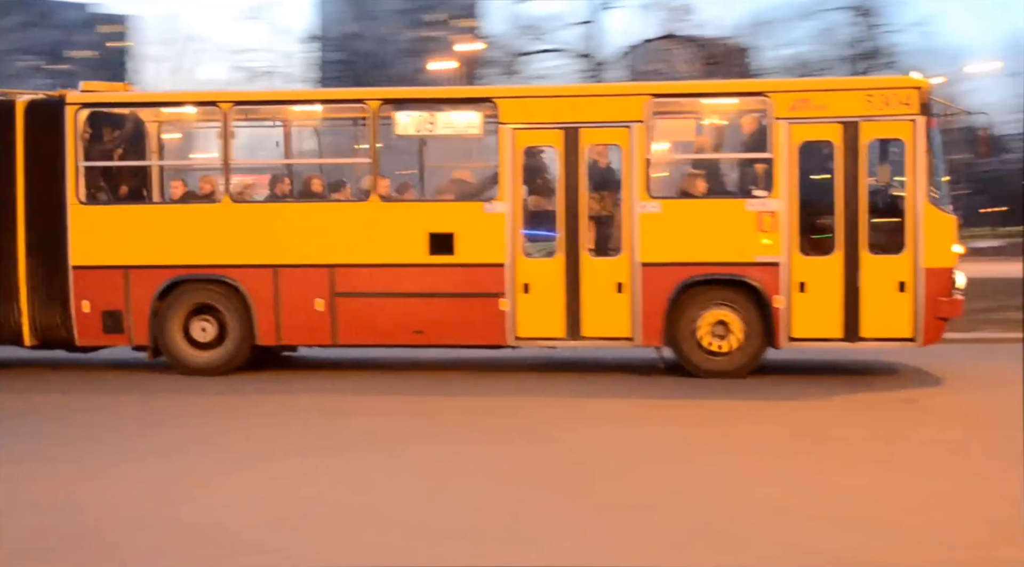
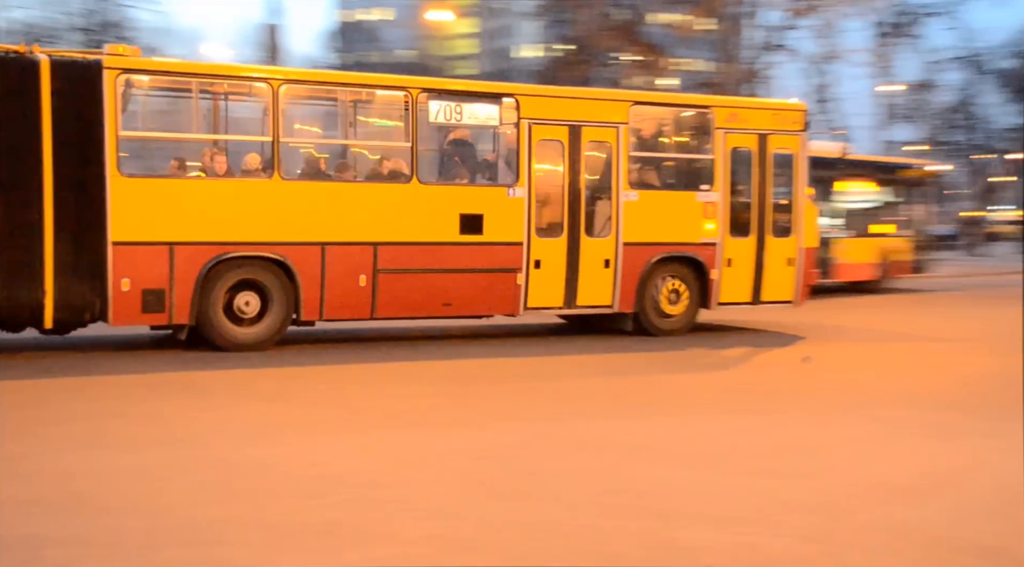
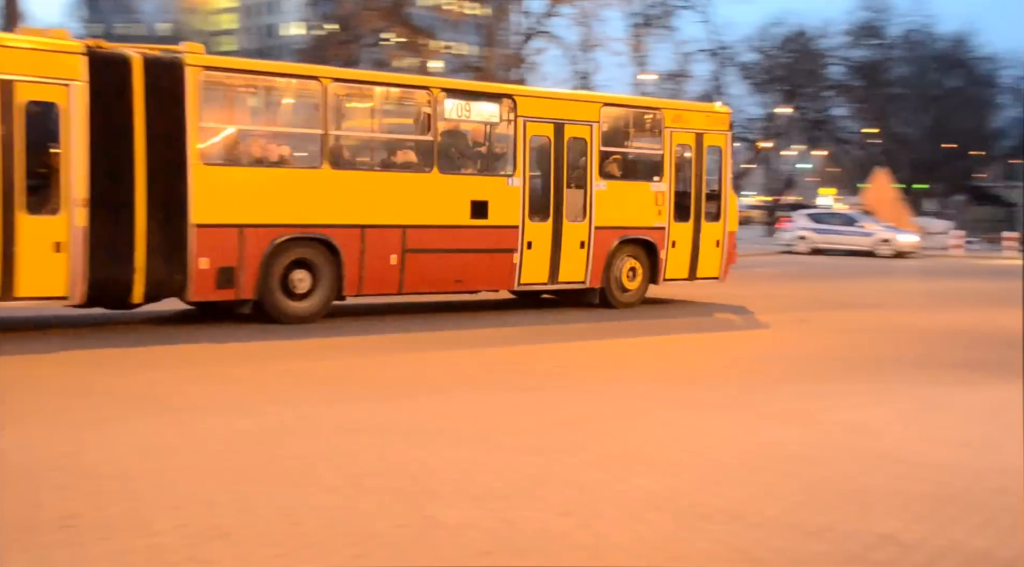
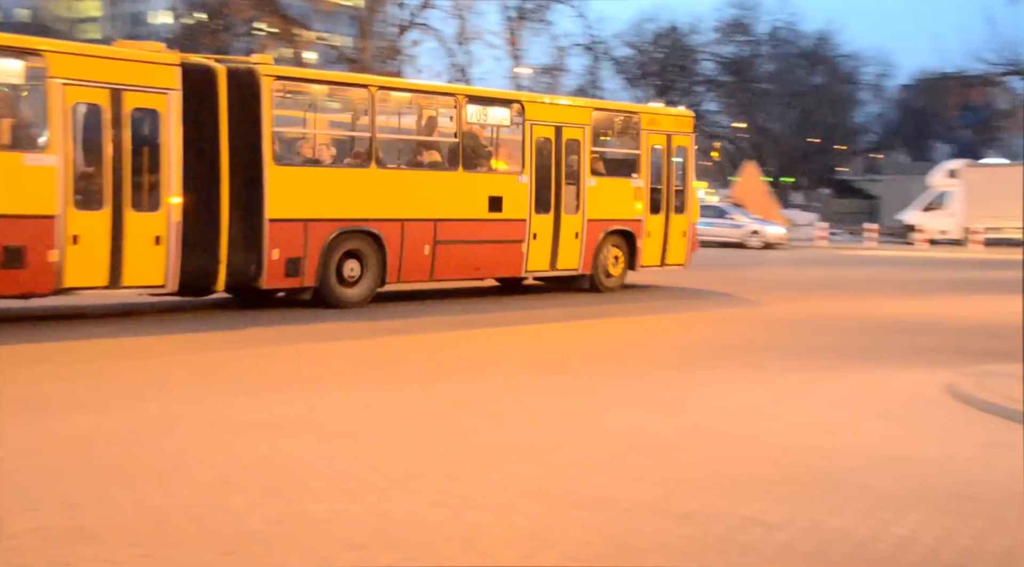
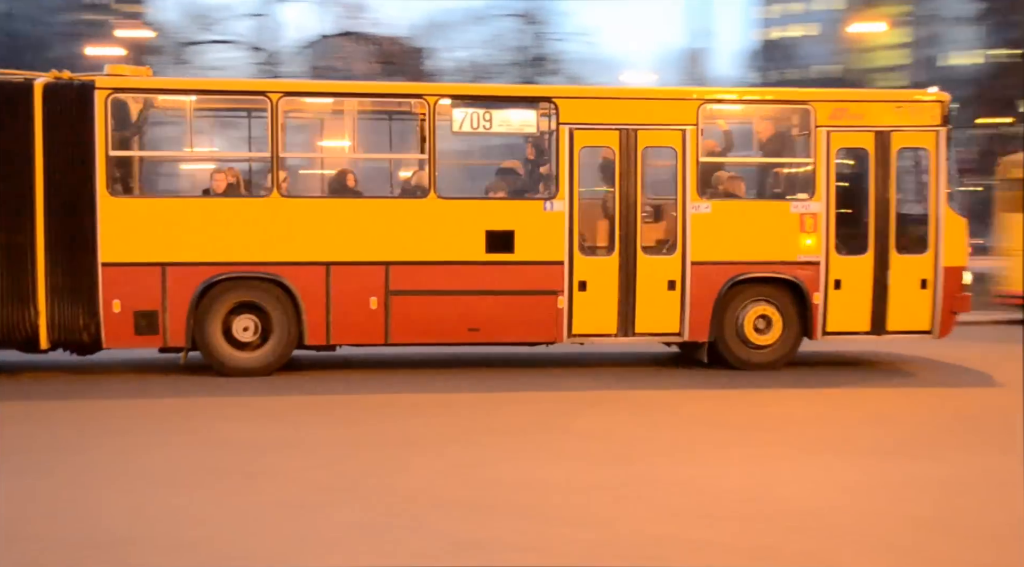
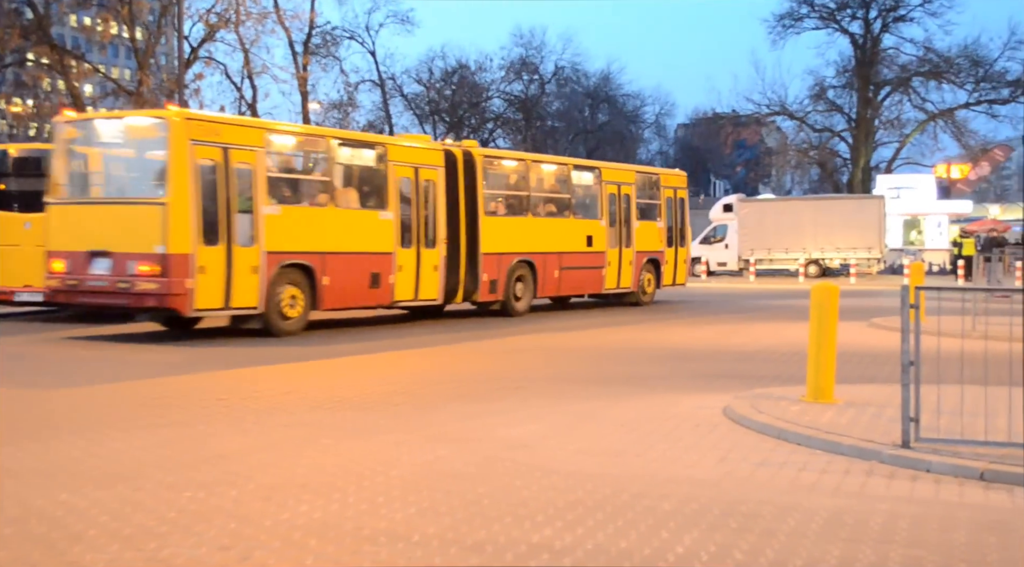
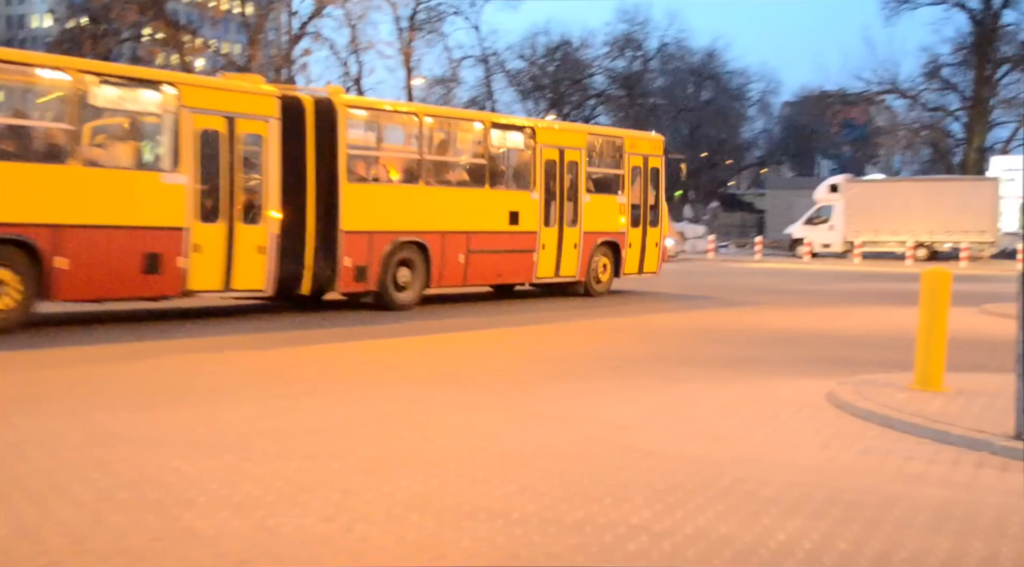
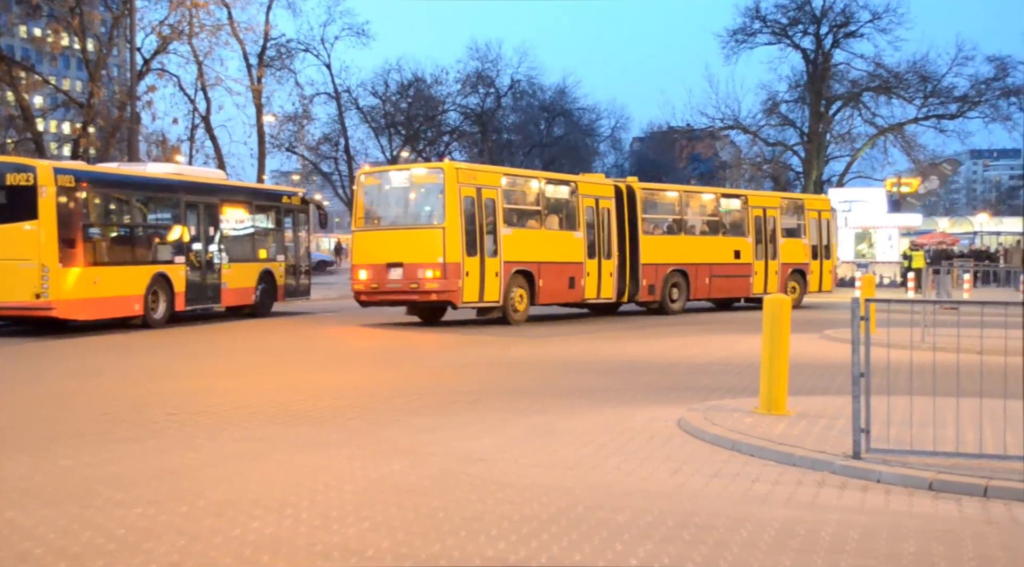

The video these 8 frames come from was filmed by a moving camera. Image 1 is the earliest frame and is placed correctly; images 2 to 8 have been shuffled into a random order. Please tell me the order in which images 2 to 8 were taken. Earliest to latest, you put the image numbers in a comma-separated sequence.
5, 2, 3, 4, 7, 6, 8
